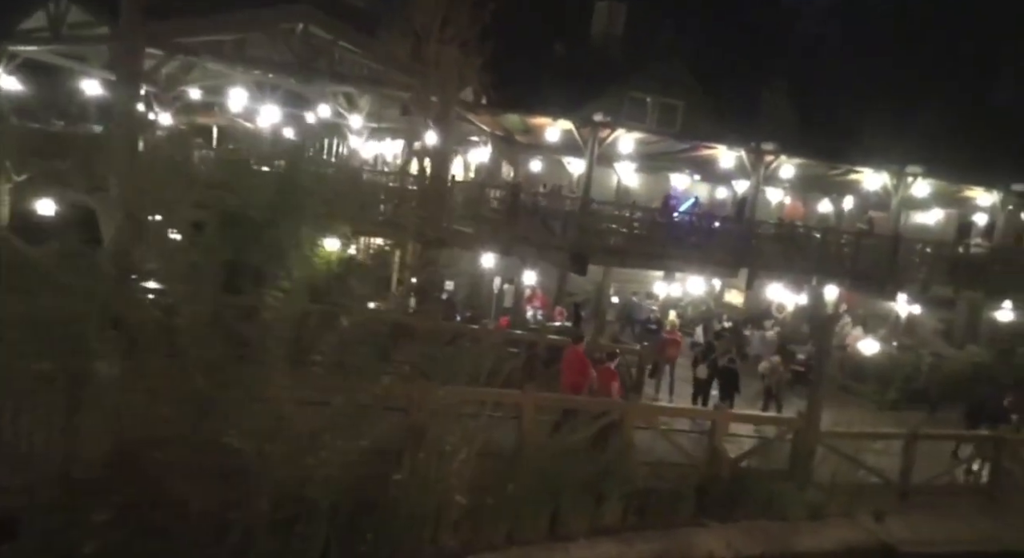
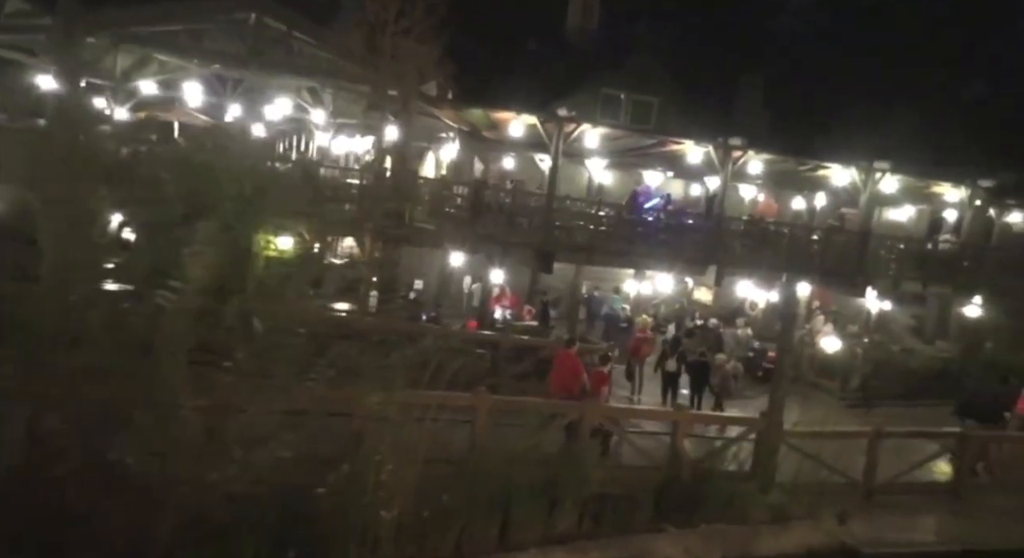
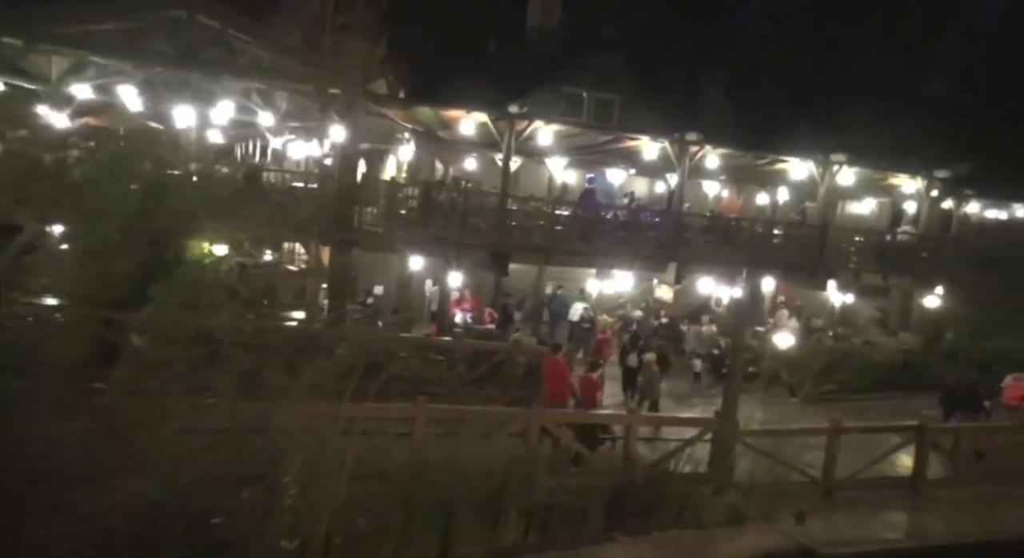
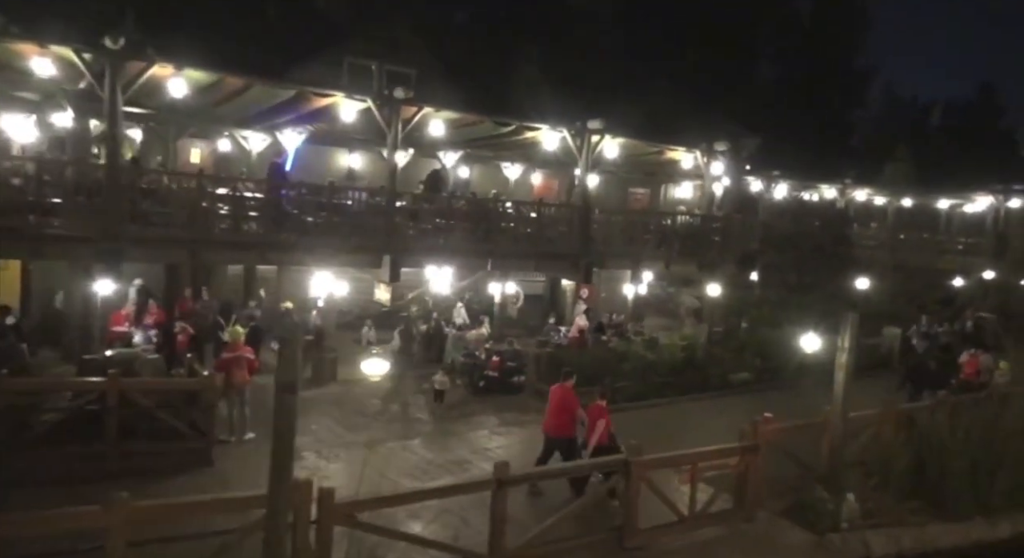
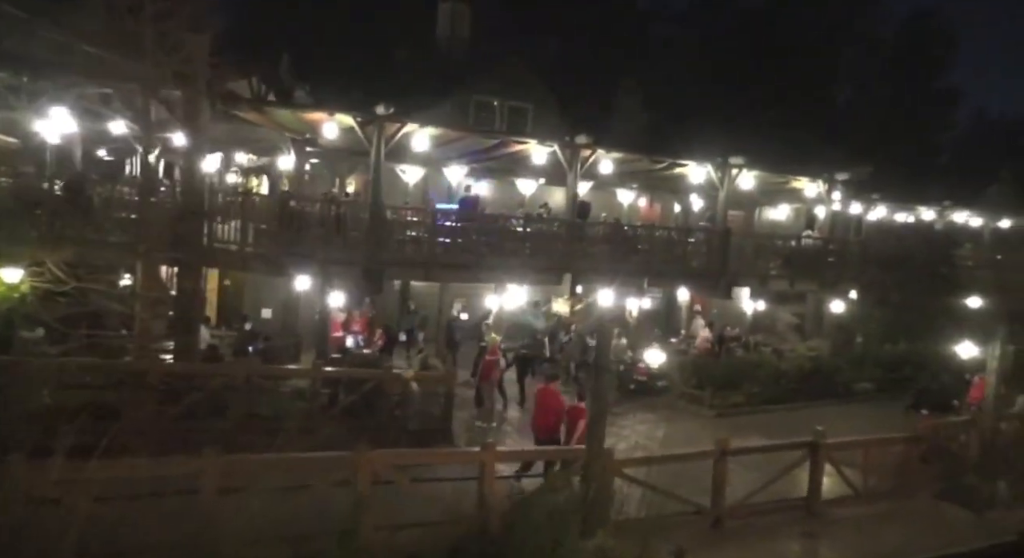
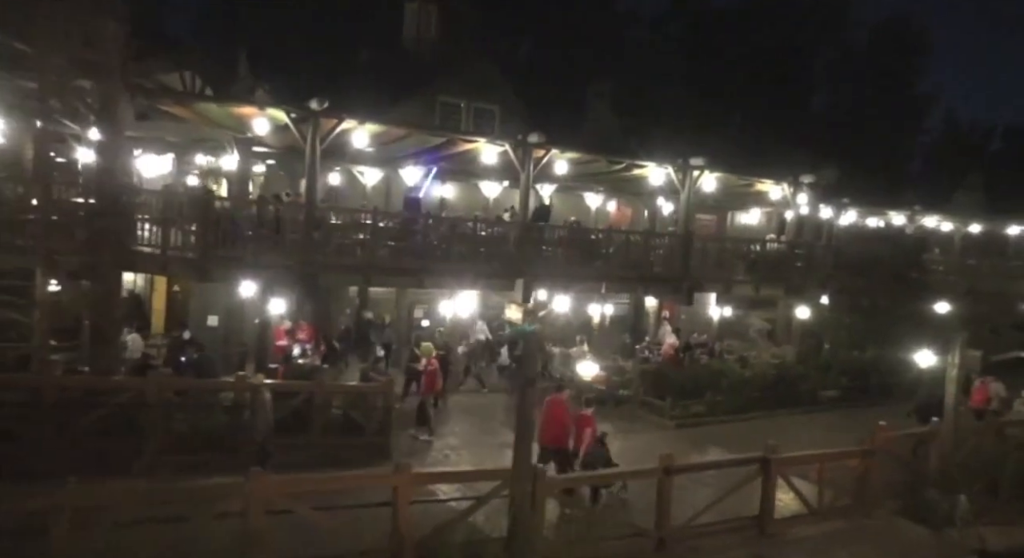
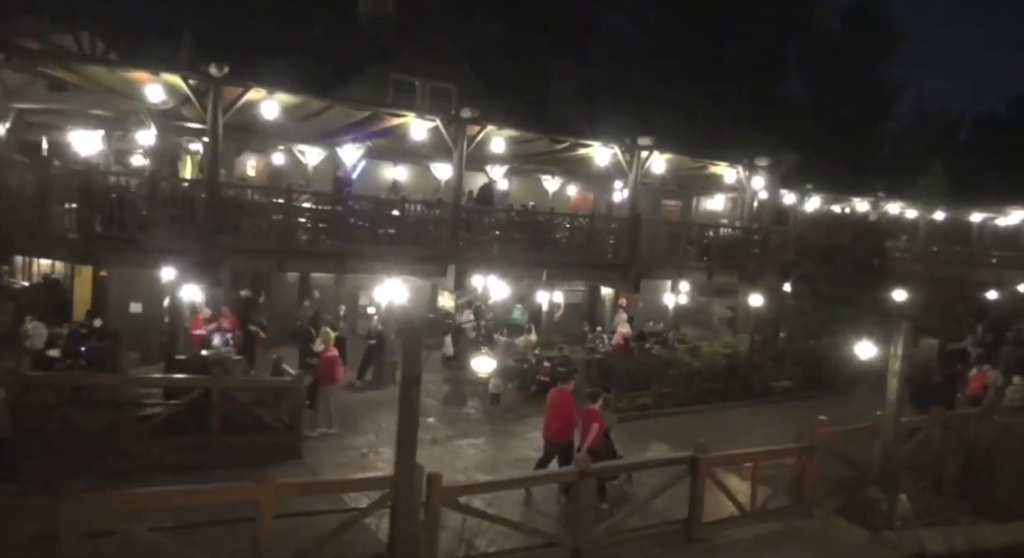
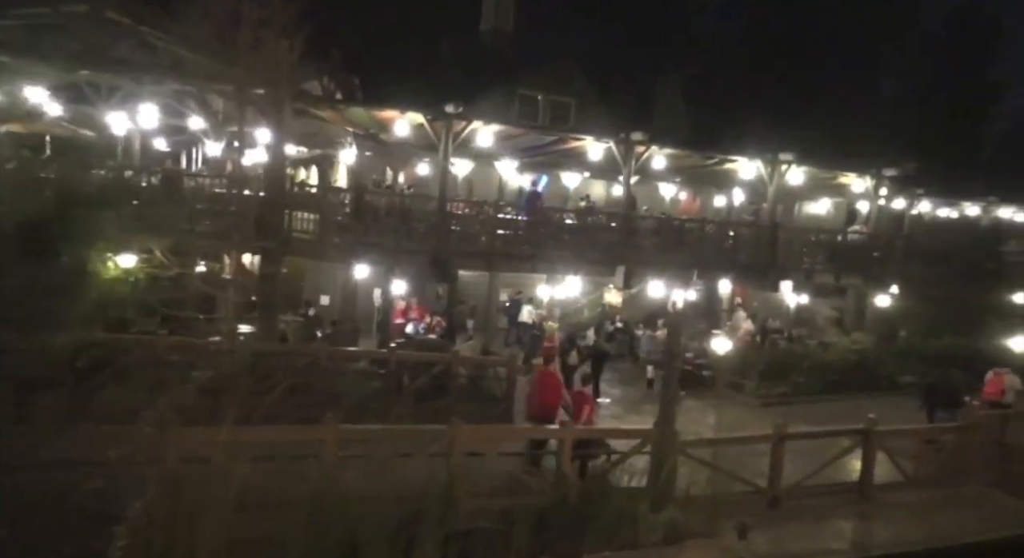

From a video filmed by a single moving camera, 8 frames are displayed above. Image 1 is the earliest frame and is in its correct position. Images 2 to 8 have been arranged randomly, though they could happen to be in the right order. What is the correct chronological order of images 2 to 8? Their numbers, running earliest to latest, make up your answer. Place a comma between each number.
2, 3, 8, 5, 6, 7, 4
